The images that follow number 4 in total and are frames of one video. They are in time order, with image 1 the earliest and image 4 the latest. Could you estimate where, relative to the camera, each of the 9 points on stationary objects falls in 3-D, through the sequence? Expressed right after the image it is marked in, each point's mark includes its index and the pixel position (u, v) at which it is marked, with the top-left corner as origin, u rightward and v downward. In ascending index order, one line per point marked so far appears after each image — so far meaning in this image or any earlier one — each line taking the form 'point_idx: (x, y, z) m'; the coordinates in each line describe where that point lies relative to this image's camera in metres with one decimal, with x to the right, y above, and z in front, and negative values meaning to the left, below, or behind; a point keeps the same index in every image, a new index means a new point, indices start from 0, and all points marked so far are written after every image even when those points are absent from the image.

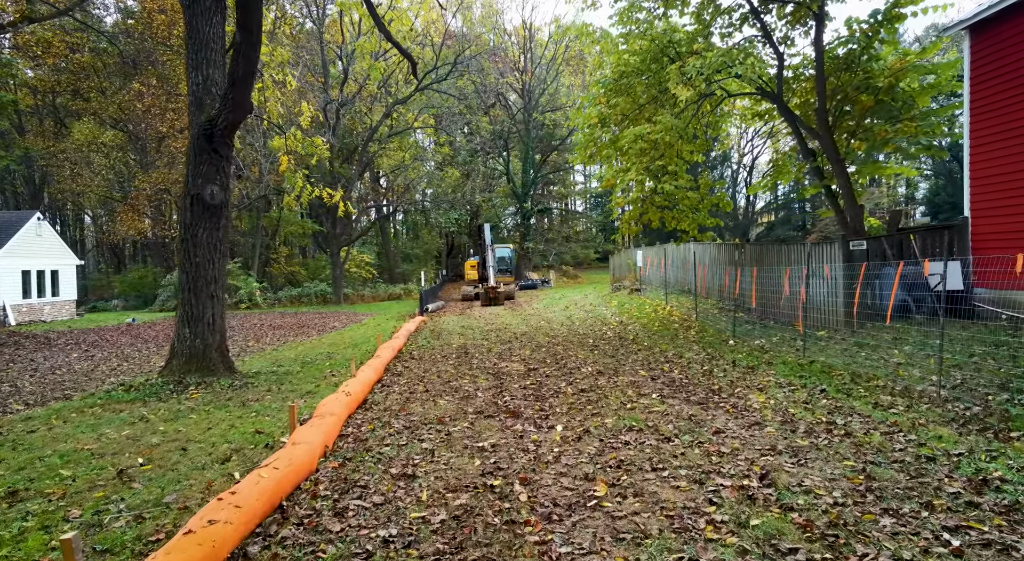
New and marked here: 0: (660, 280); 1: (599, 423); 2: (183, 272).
0: (+4.1, 0.0, +18.0) m
1: (+0.7, -1.1, +5.1) m
2: (-3.9, +0.1, +7.6) m
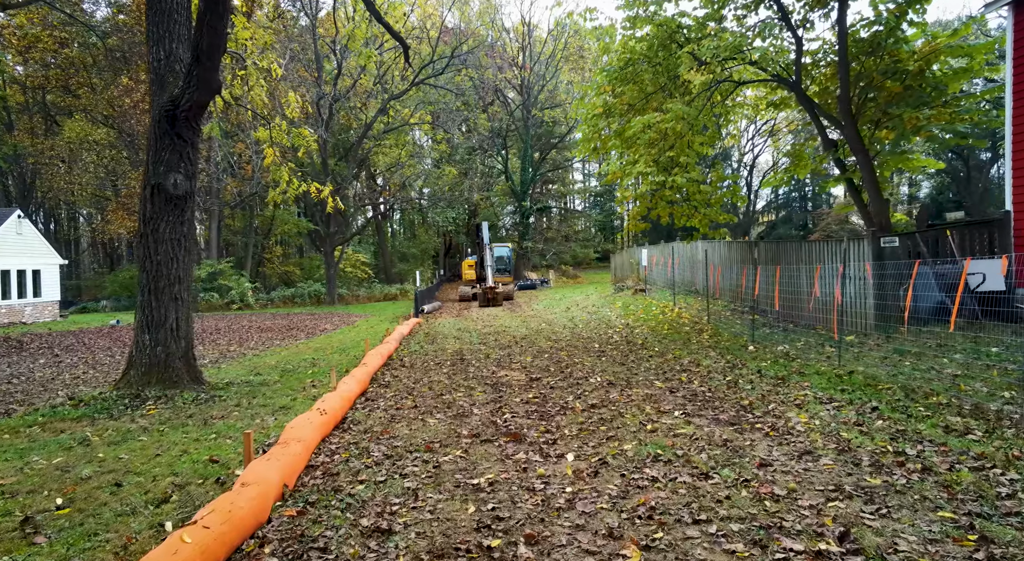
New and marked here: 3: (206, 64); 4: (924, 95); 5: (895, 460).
0: (+4.1, 0.0, +17.2) m
1: (+0.7, -1.1, +4.3) m
2: (-3.9, +0.1, +6.7) m
3: (-3.0, +2.2, +6.4) m
4: (+6.3, +2.8, +9.8) m
5: (+2.3, -1.1, +3.8) m
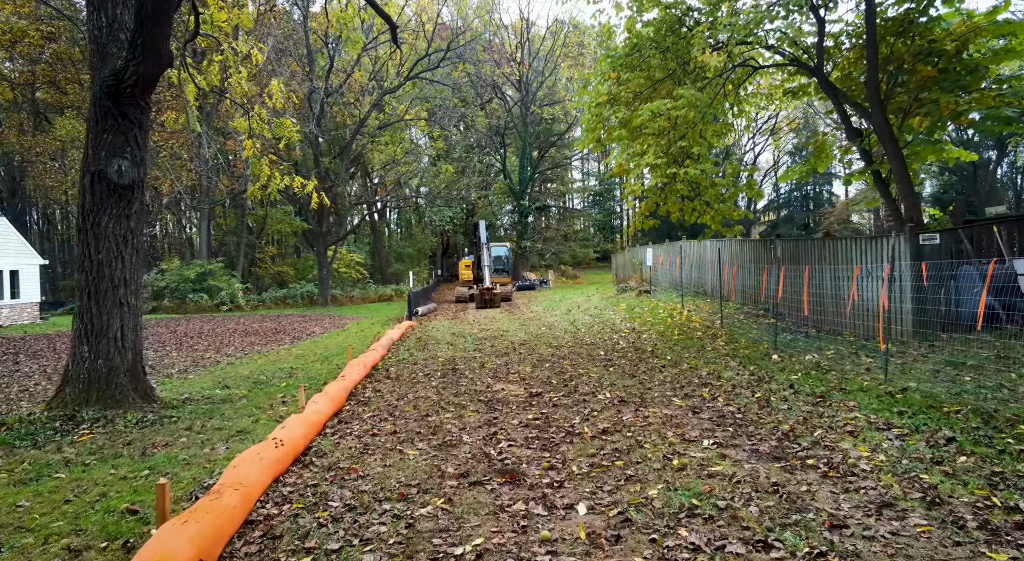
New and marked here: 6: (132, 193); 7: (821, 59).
0: (+4.0, 0.0, +16.3) m
1: (+0.7, -1.2, +3.4) m
2: (-3.9, +0.1, +5.8) m
3: (-3.1, +2.1, +5.5) m
4: (+6.3, +2.8, +9.0) m
5: (+2.2, -1.1, +2.9) m
6: (-3.5, +0.8, +6.0) m
7: (+5.0, +3.6, +10.3) m
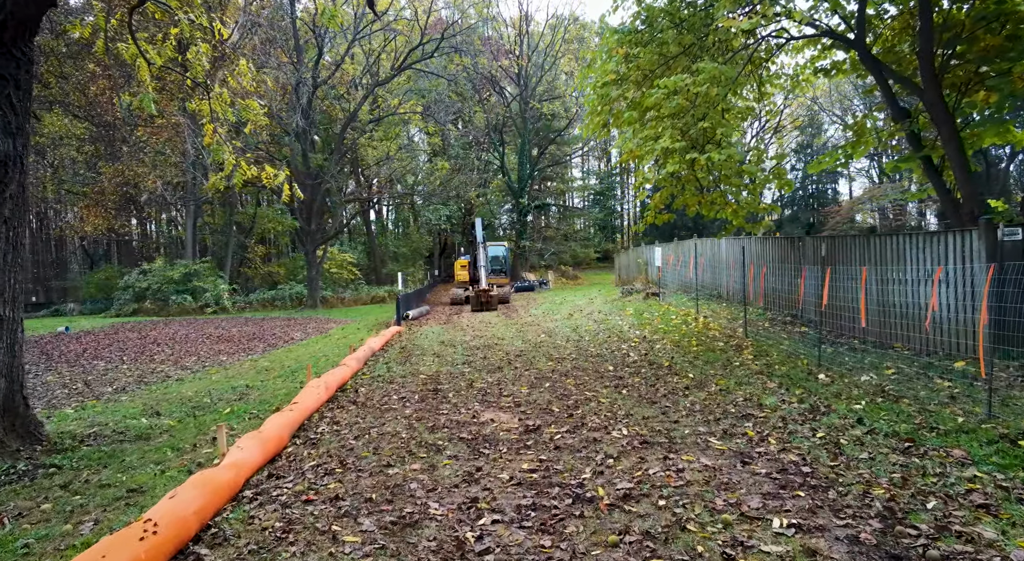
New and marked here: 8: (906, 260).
0: (+4.0, 0.0, +14.9) m
1: (+0.6, -1.2, +2.0) m
2: (-4.0, 0.0, +4.4) m
3: (-3.1, +2.1, +4.1) m
4: (+6.2, +2.8, +7.6) m
5: (+2.2, -1.1, +1.5) m
6: (-3.6, +0.8, +4.6) m
7: (+4.9, +3.5, +9.0) m
8: (+4.7, +0.3, +7.8) m
